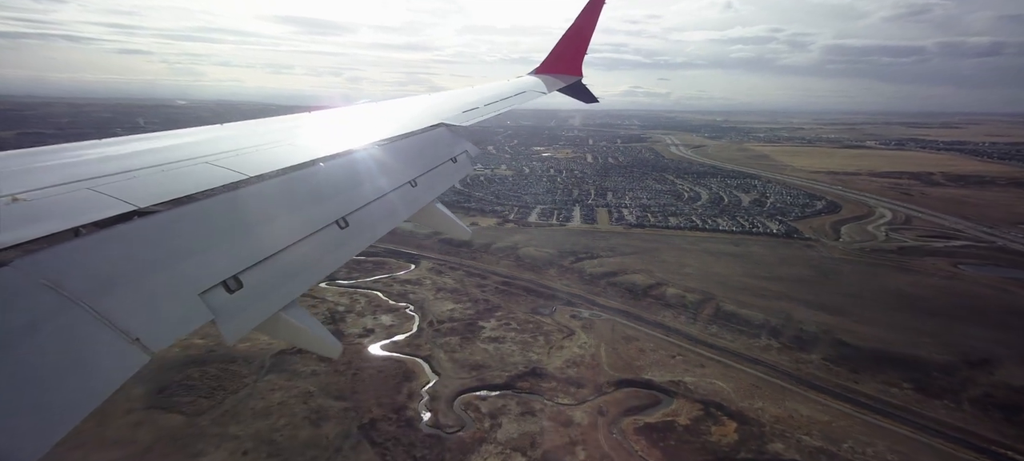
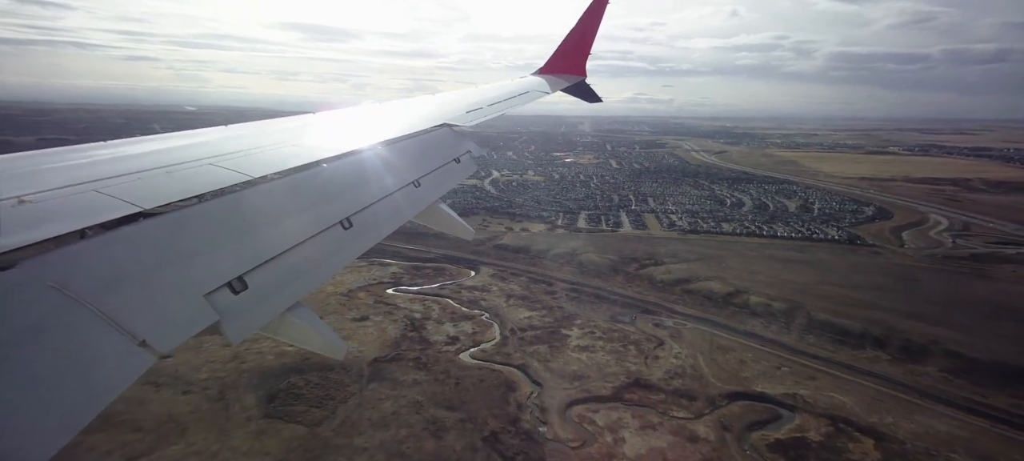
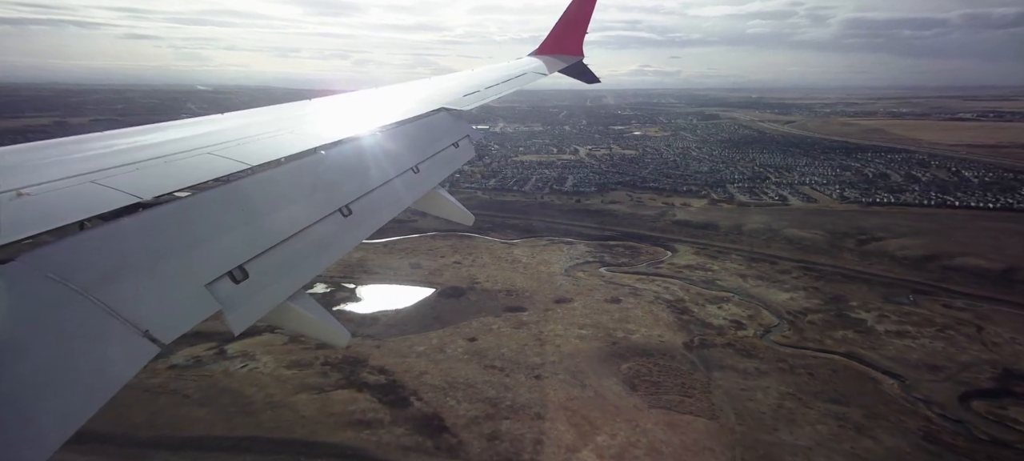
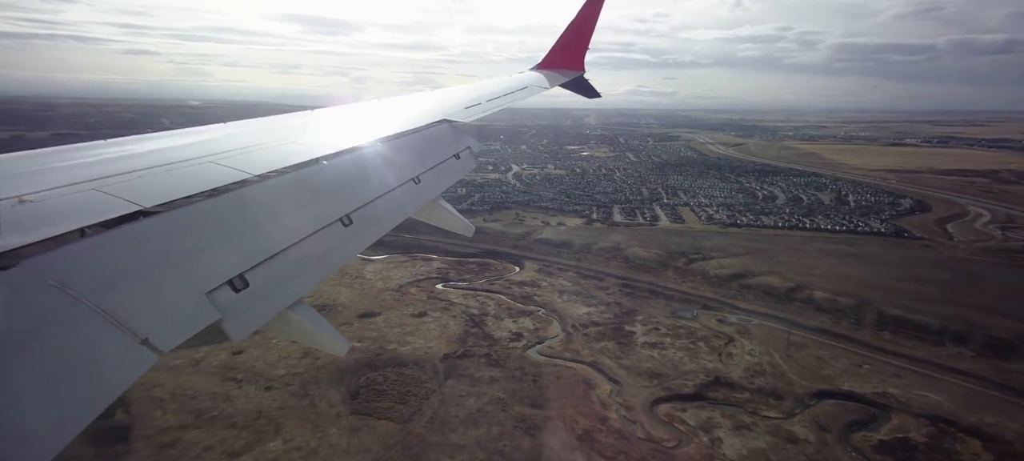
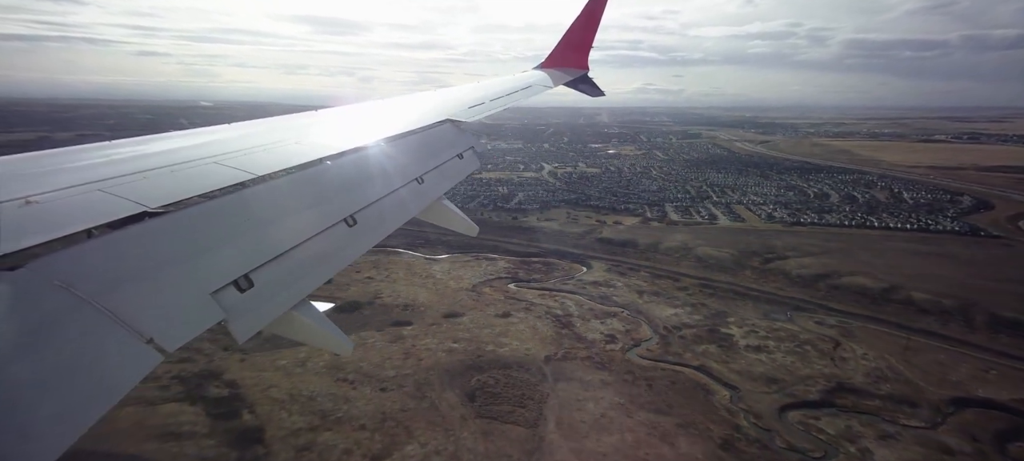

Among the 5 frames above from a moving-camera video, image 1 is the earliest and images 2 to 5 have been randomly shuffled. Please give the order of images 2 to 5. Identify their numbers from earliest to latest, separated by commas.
2, 4, 5, 3
